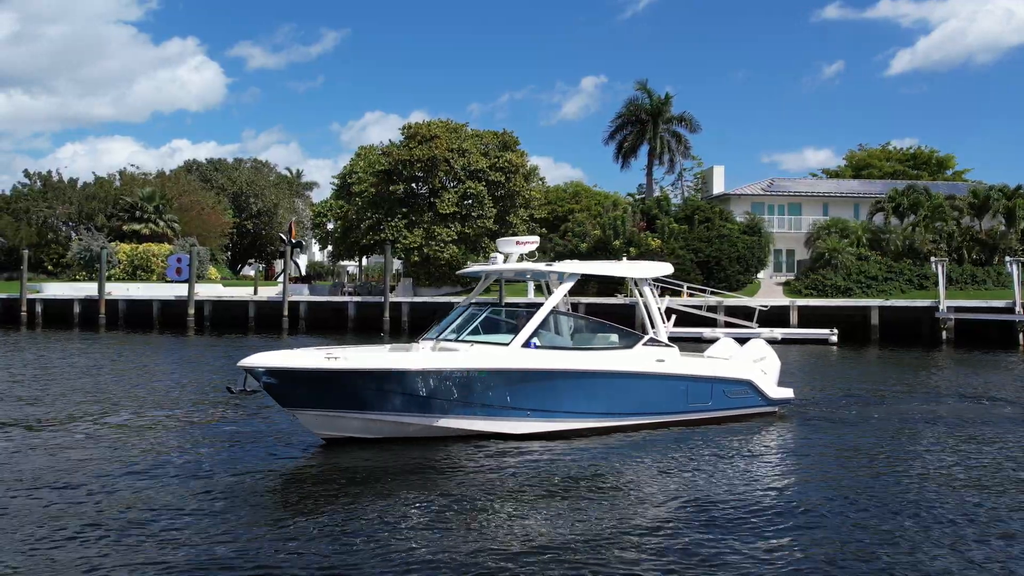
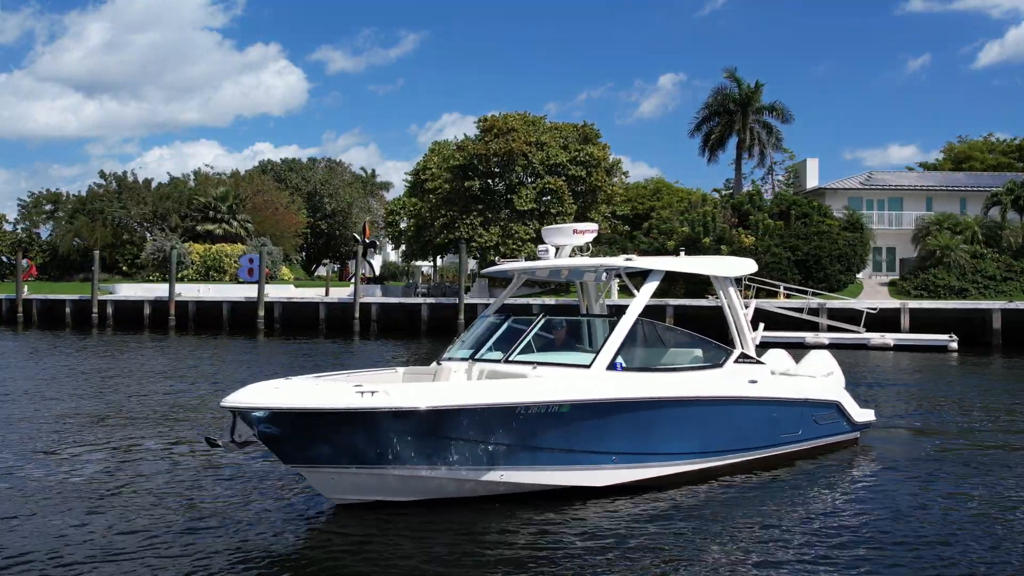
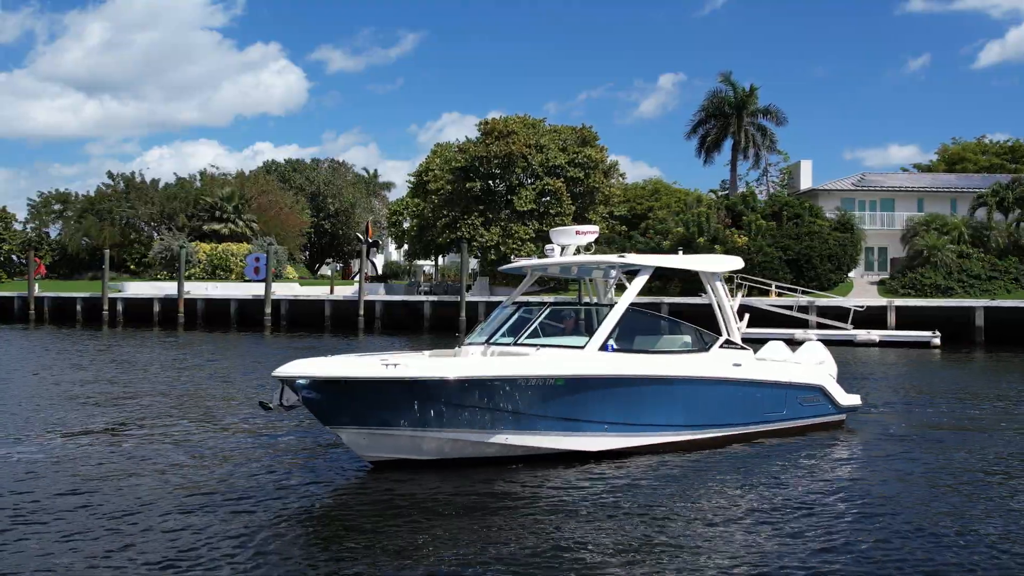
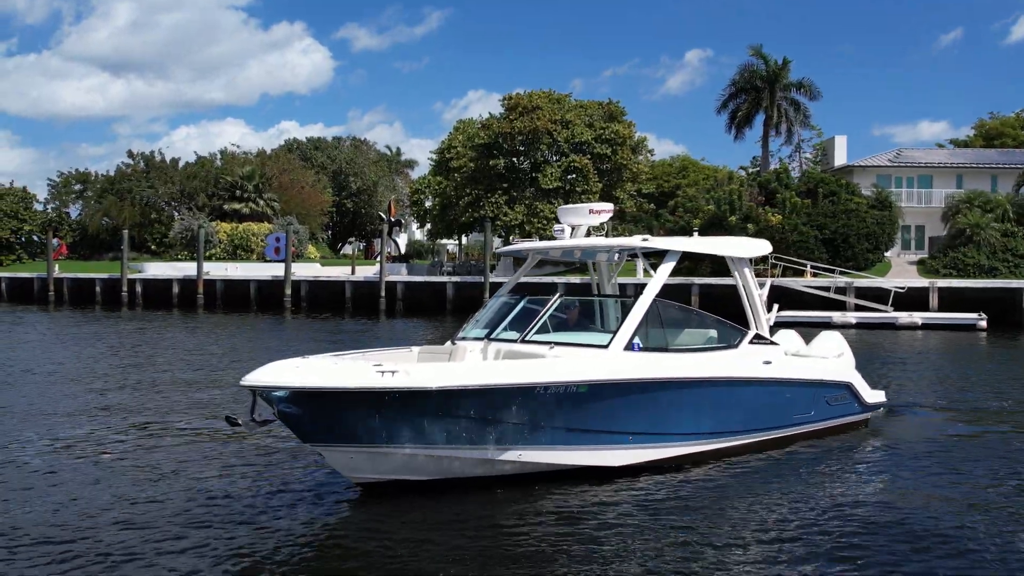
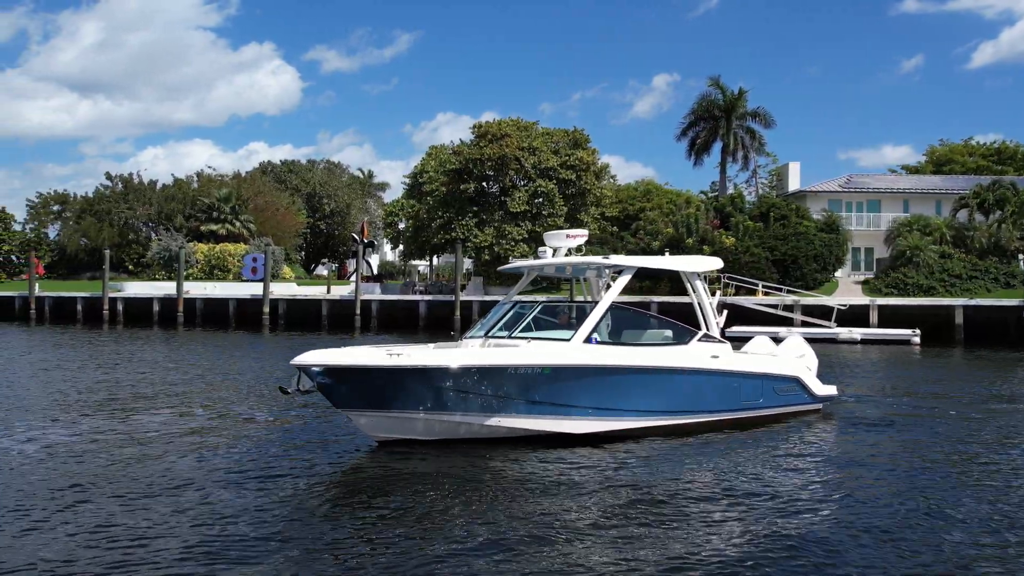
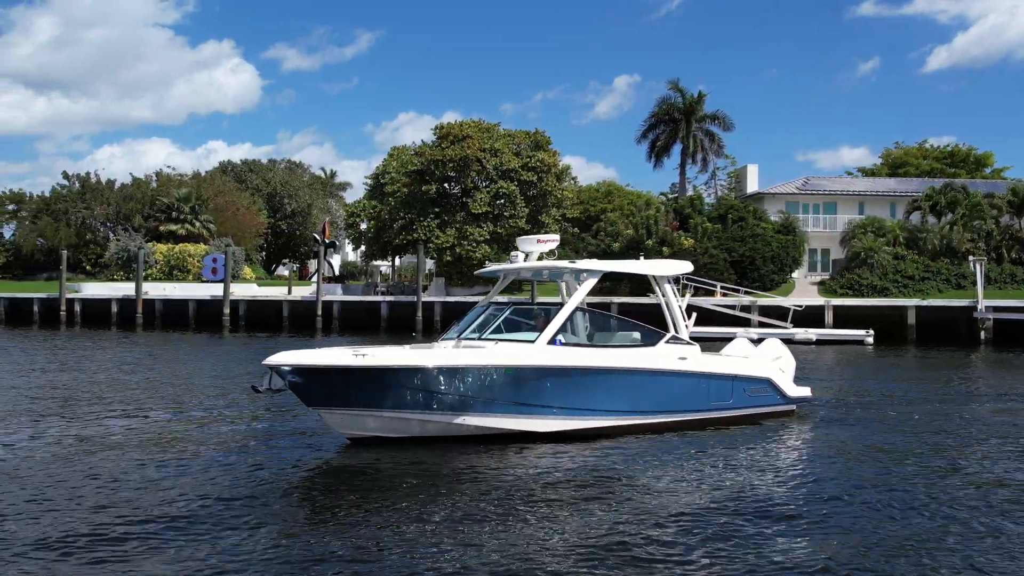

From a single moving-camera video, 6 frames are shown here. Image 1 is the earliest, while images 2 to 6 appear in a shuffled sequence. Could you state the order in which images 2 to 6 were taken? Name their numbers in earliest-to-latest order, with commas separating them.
6, 5, 3, 2, 4
